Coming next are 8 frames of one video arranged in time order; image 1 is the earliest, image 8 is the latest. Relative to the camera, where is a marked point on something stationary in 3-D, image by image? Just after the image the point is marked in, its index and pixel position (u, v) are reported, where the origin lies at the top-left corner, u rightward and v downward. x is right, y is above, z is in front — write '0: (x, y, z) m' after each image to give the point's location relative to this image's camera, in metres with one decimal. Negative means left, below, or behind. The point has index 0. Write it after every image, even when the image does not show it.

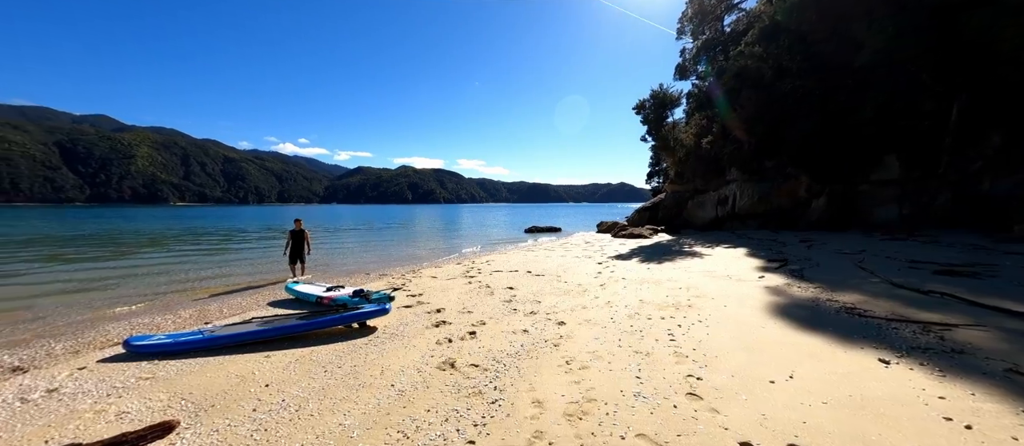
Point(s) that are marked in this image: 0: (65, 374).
0: (-8.3, -2.8, +6.4) m
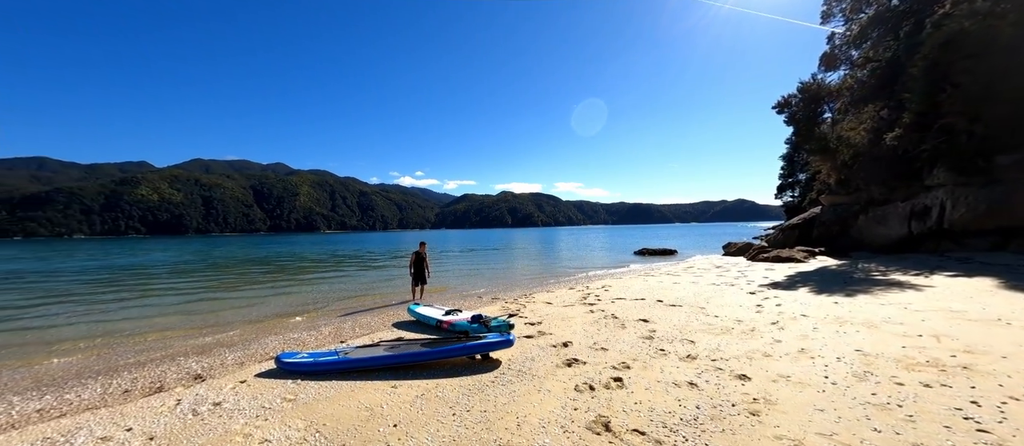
0: (-5.6, -3.2, +6.7) m
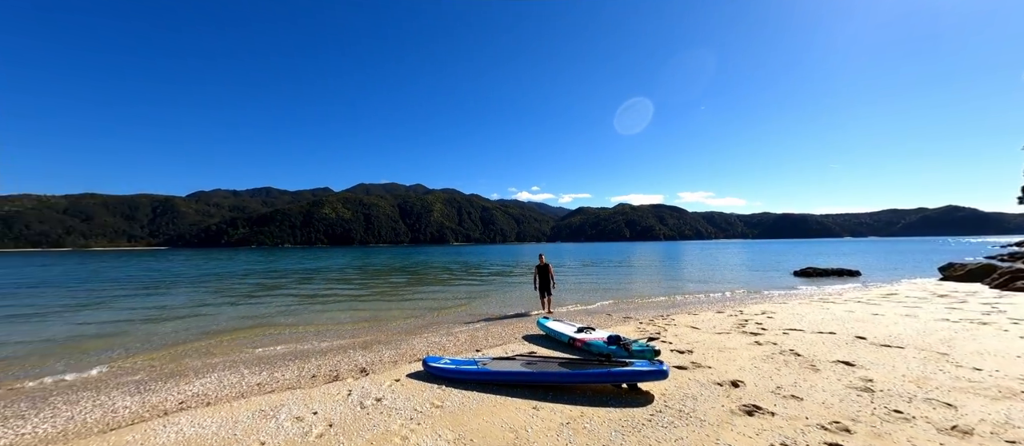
0: (-2.7, -3.4, +7.3) m
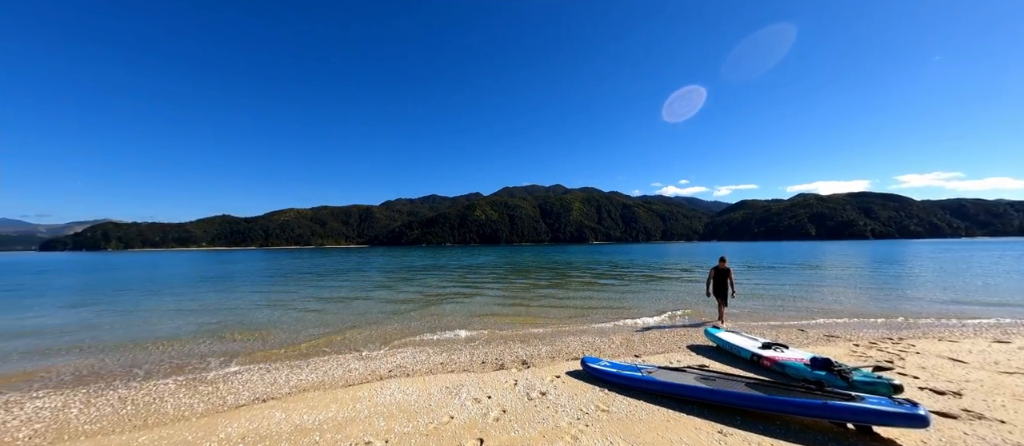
0: (+0.7, -3.3, +7.4) m
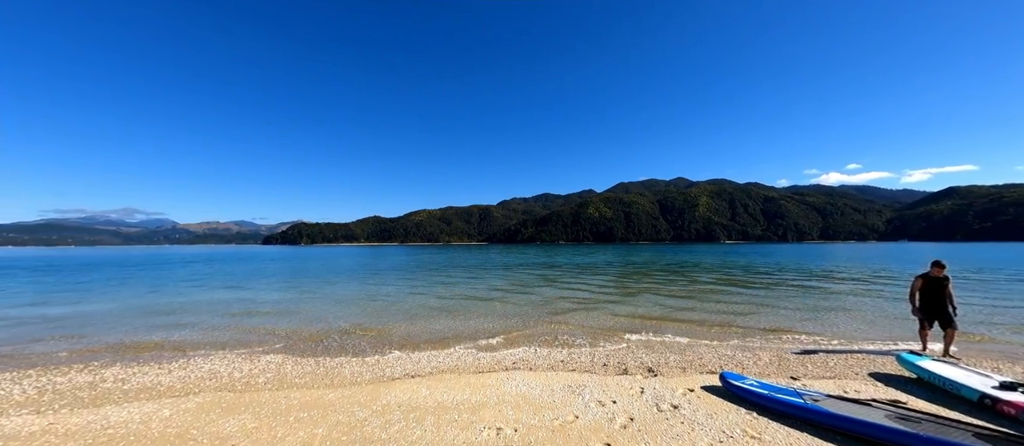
0: (+3.2, -3.3, +6.8) m
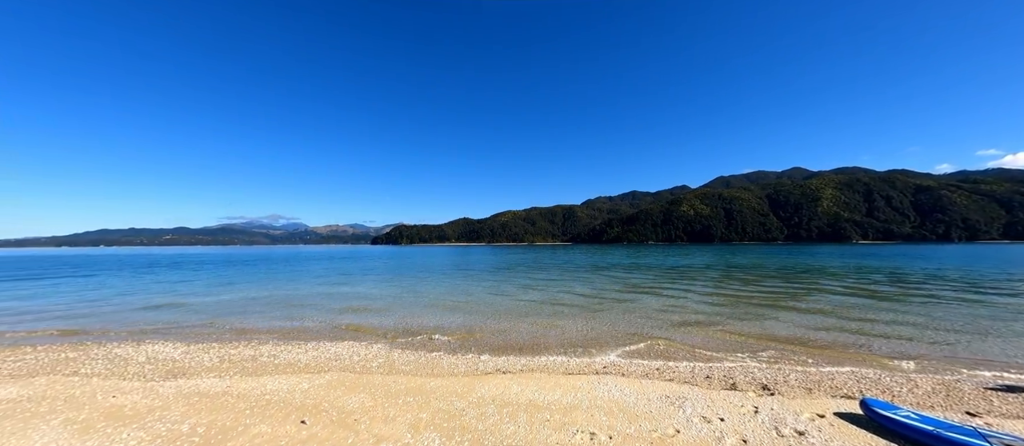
0: (+4.9, -3.2, +5.8) m
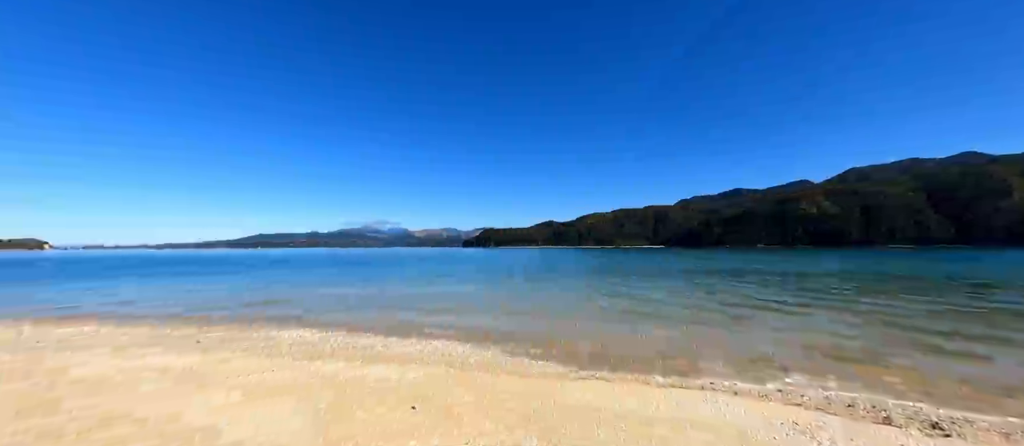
0: (+6.4, -3.2, +4.6) m
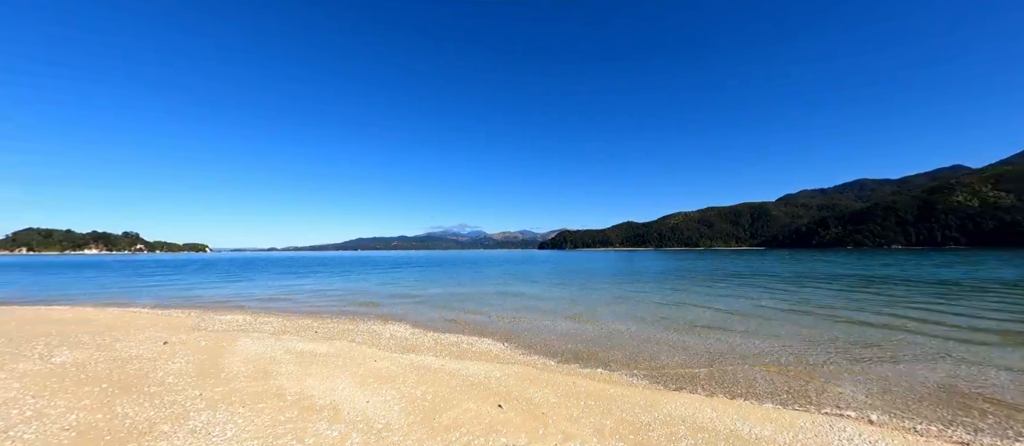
0: (+7.5, -3.1, +3.1) m
